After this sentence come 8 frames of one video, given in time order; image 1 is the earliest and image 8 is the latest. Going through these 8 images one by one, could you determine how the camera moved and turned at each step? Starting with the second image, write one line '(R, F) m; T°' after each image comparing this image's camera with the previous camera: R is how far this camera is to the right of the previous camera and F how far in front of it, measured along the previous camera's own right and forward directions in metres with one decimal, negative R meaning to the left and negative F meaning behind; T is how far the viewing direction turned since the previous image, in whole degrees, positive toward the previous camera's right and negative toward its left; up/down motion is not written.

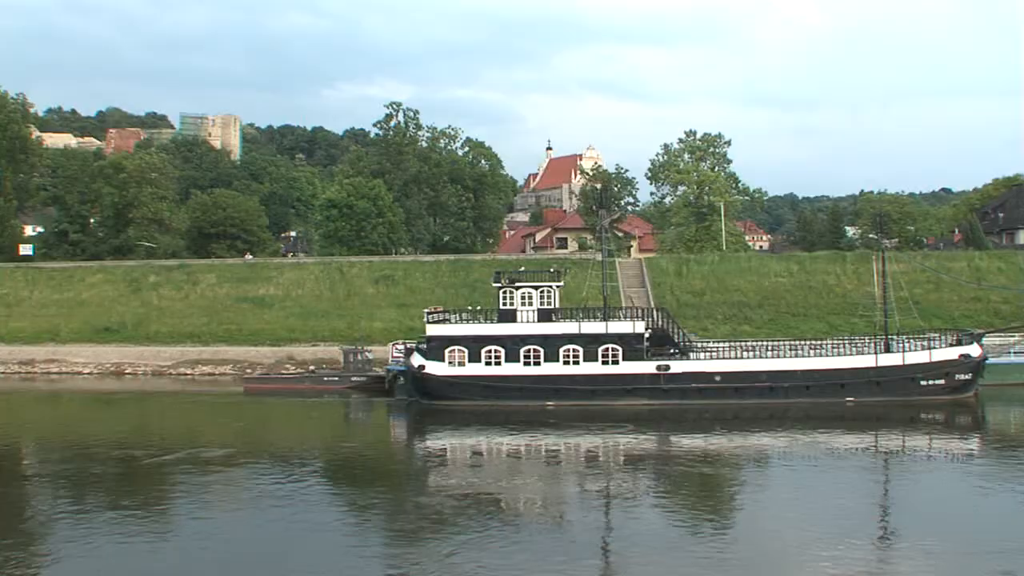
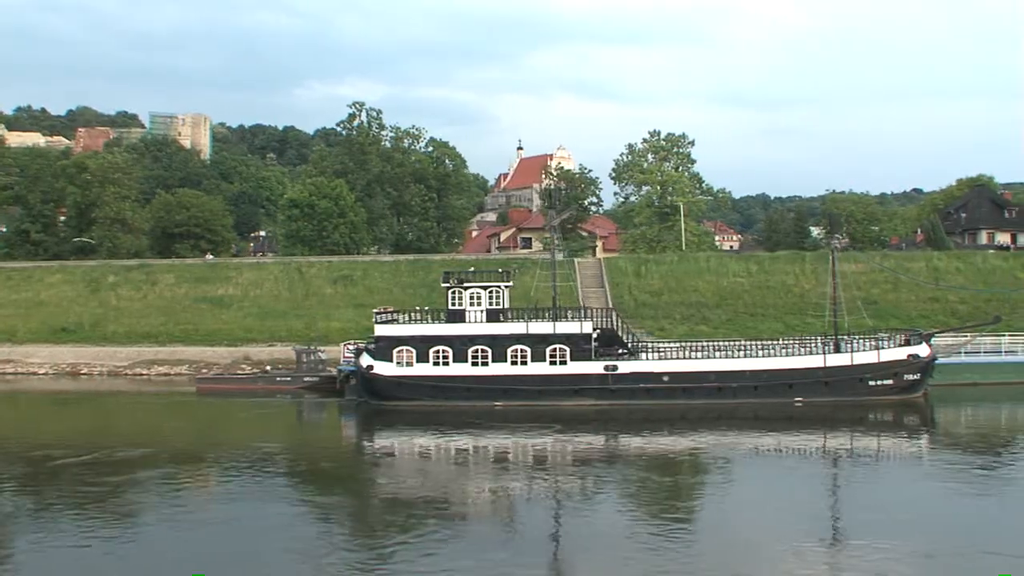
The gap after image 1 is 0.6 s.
(+0.6, +0.1) m; +1°
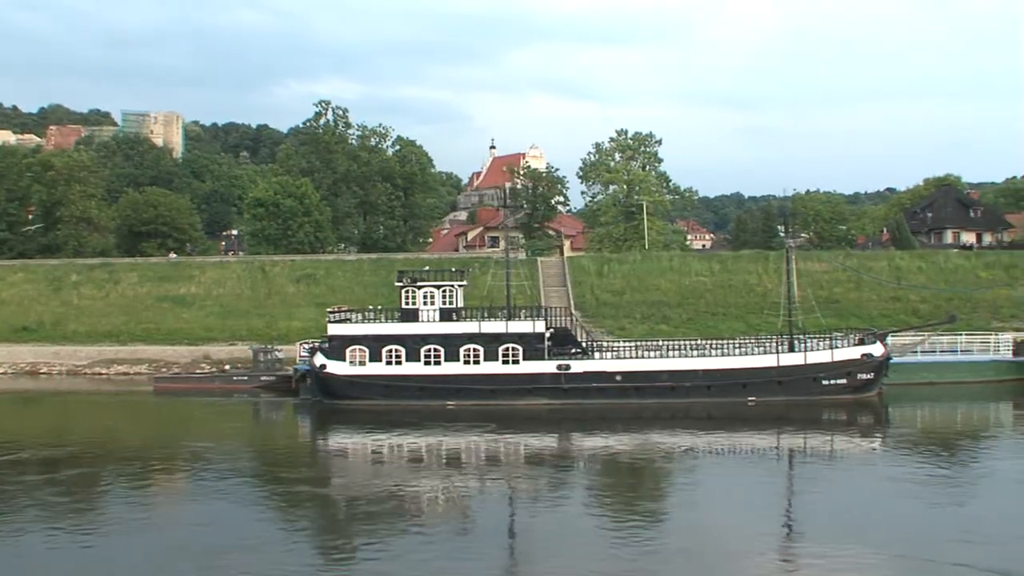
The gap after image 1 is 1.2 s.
(+0.5, +0.1) m; +1°
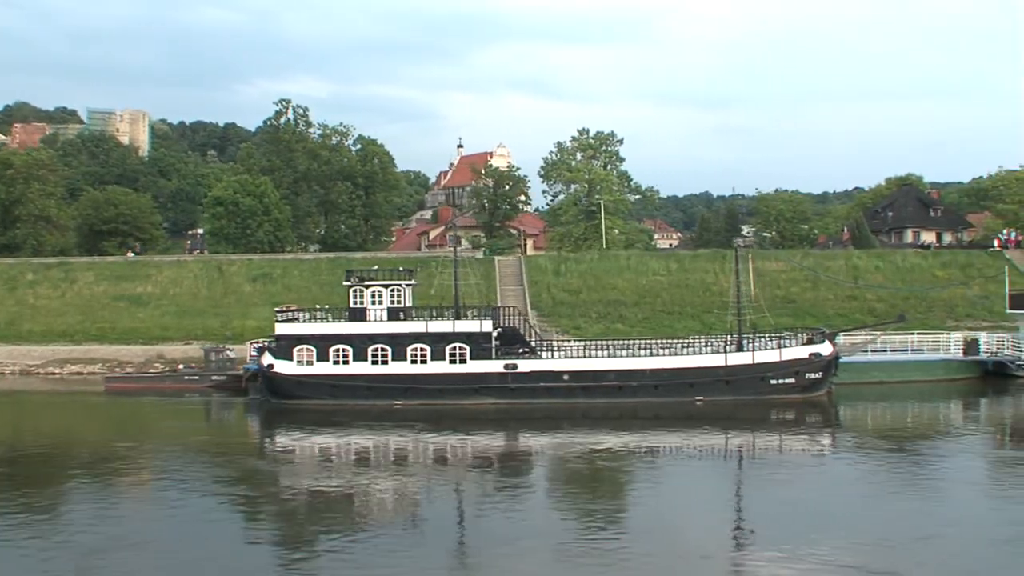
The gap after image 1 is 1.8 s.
(+0.5, +0.1) m; +1°
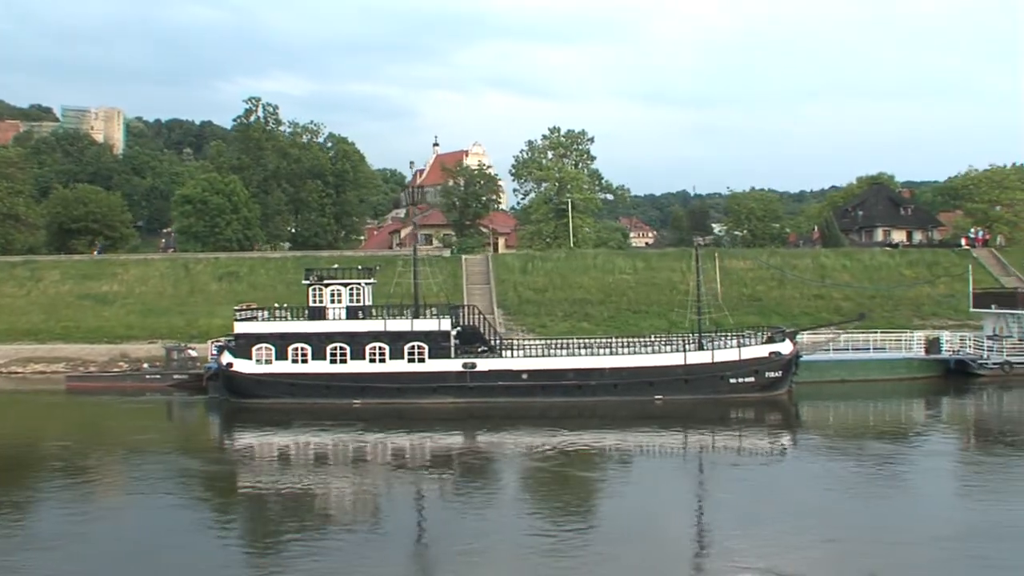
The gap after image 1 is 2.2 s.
(+0.4, +0.1) m; +1°
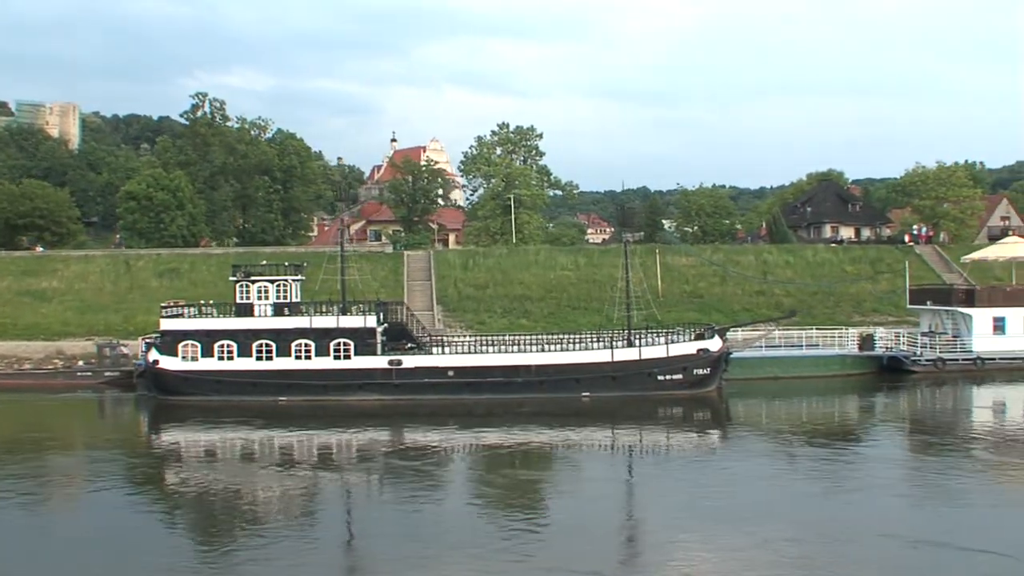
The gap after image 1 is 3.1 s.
(+0.8, +0.1) m; +1°
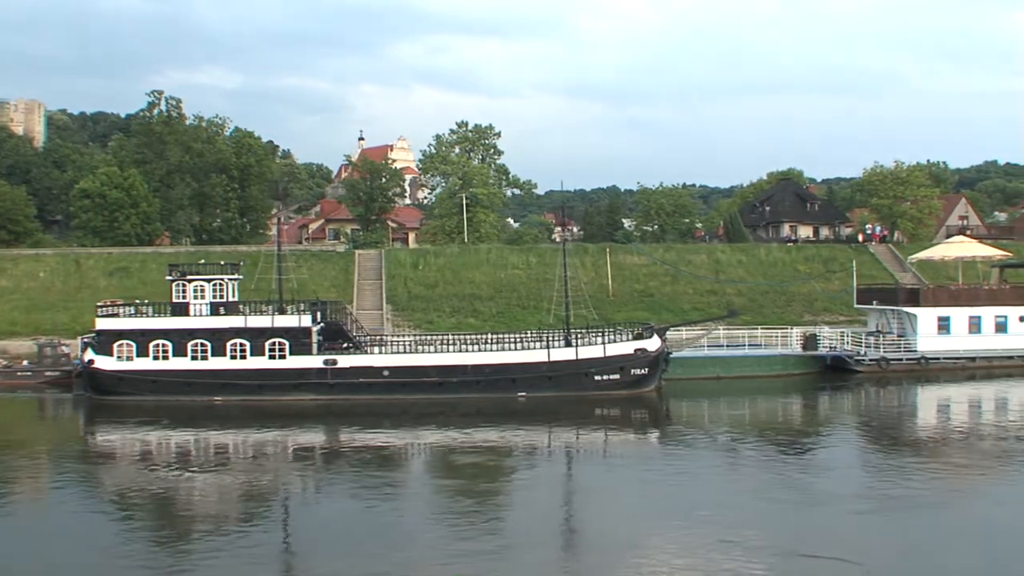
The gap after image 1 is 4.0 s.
(+0.7, +0.1) m; +1°
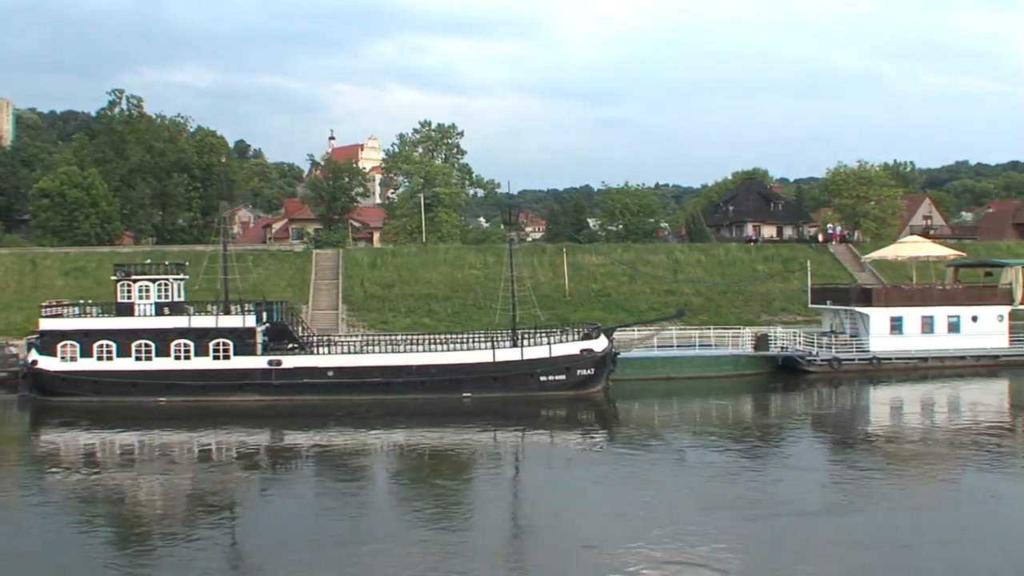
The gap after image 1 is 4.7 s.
(+0.6, +0.1) m; +1°
